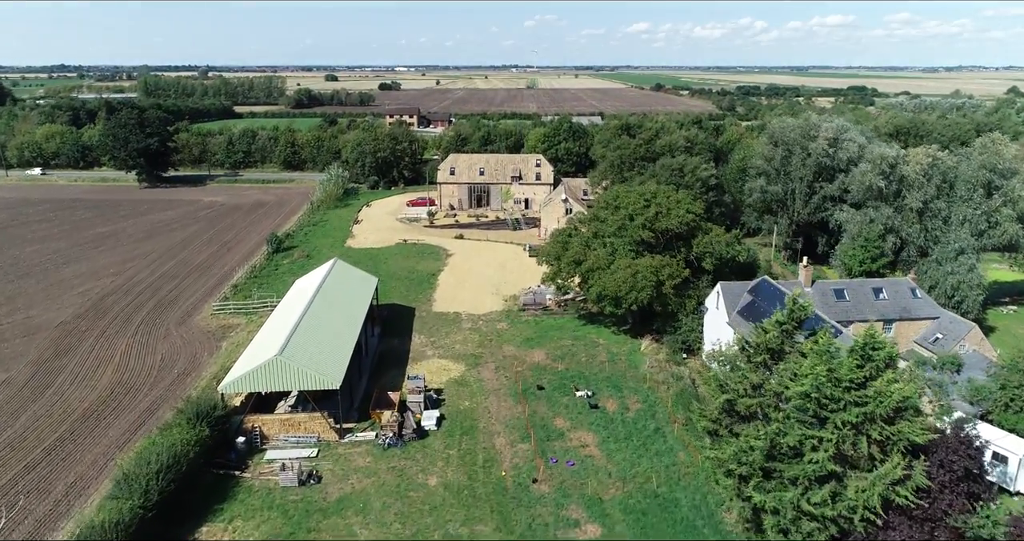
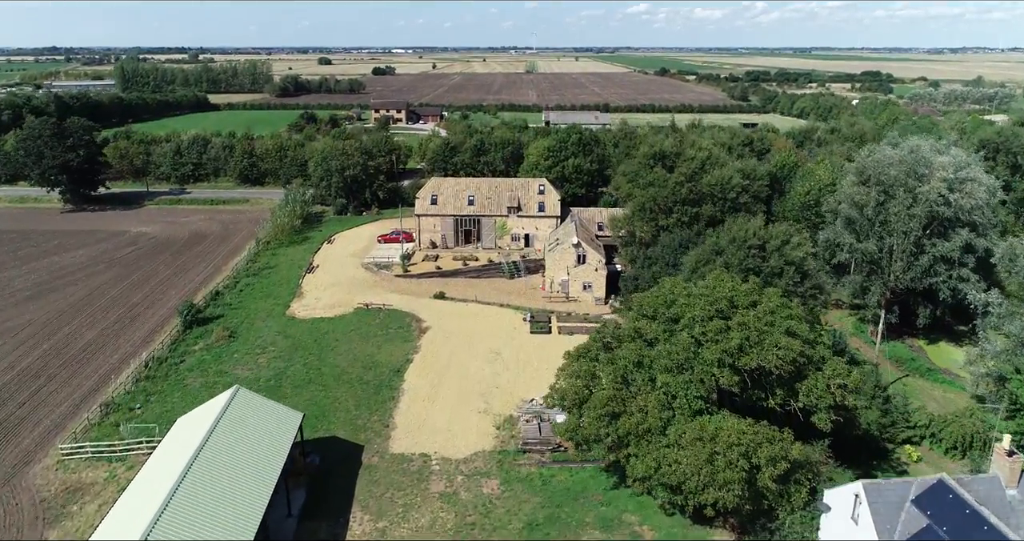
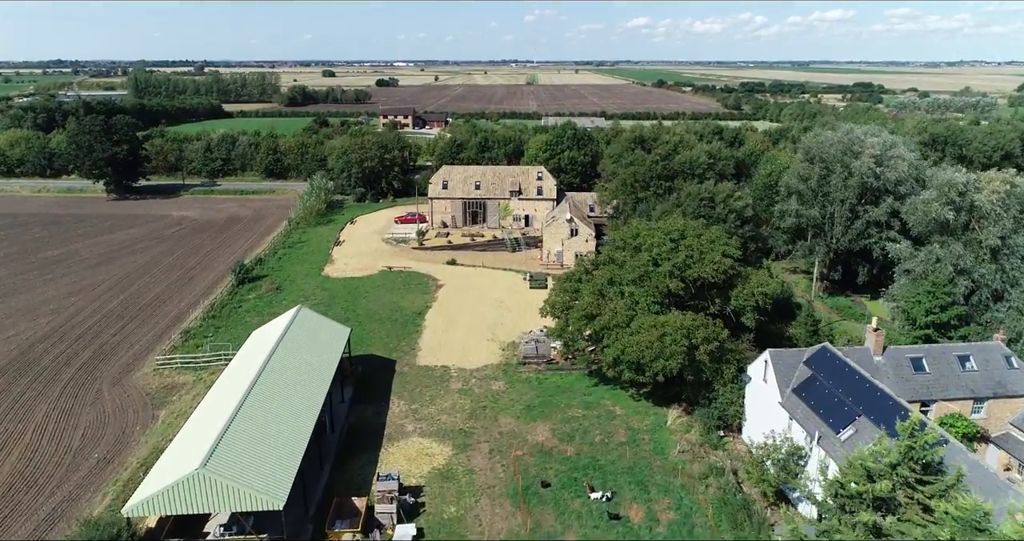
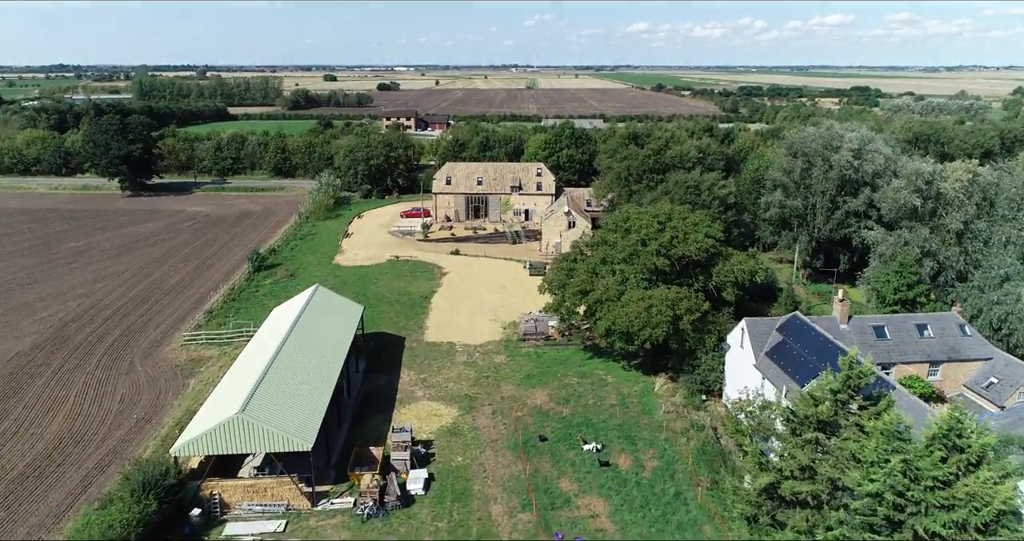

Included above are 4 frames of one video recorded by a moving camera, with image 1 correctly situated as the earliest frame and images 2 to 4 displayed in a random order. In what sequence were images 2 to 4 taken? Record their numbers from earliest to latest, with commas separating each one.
4, 3, 2
